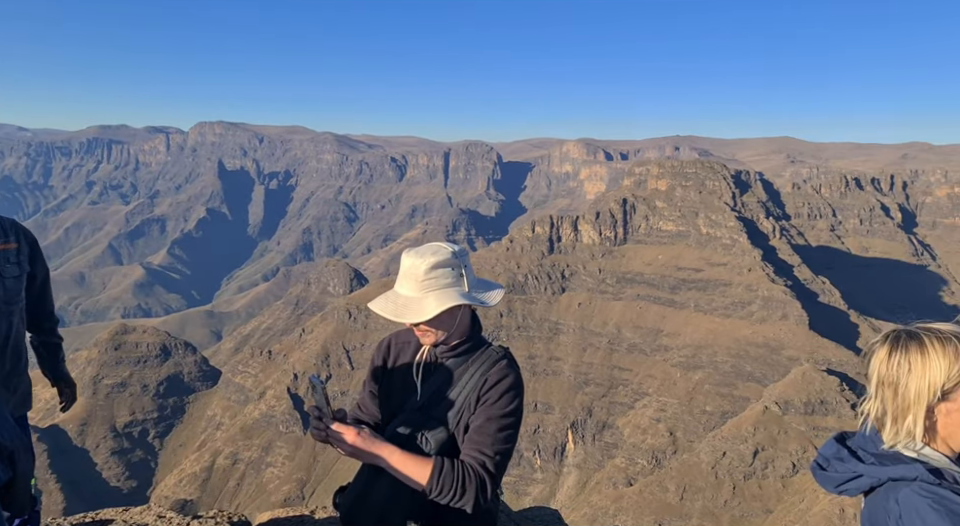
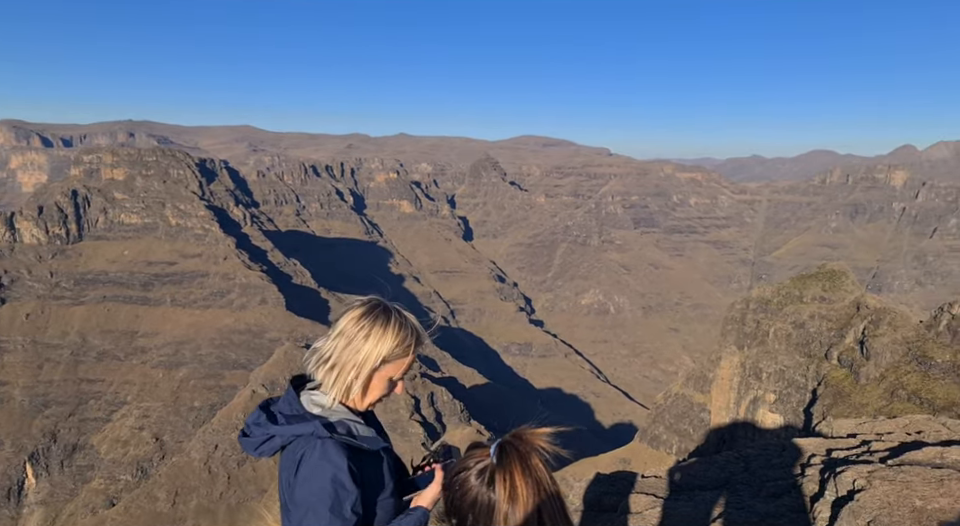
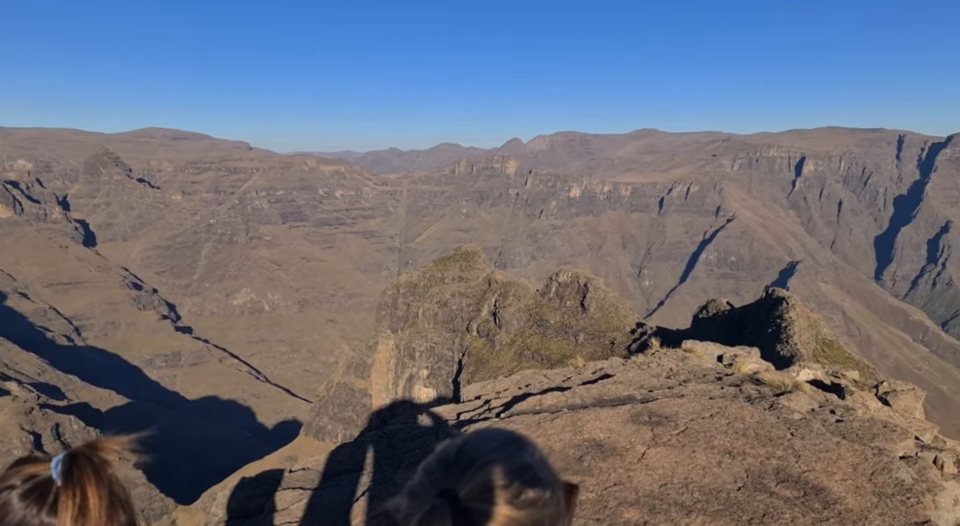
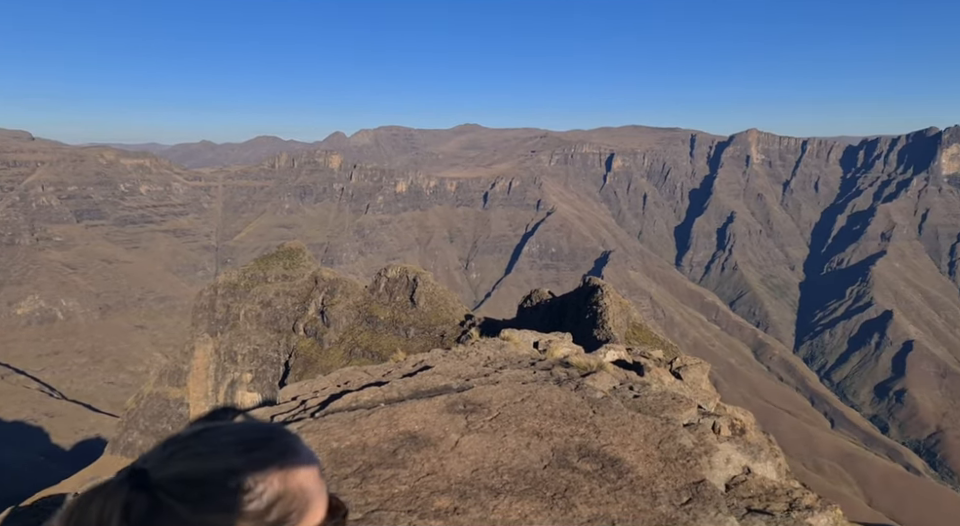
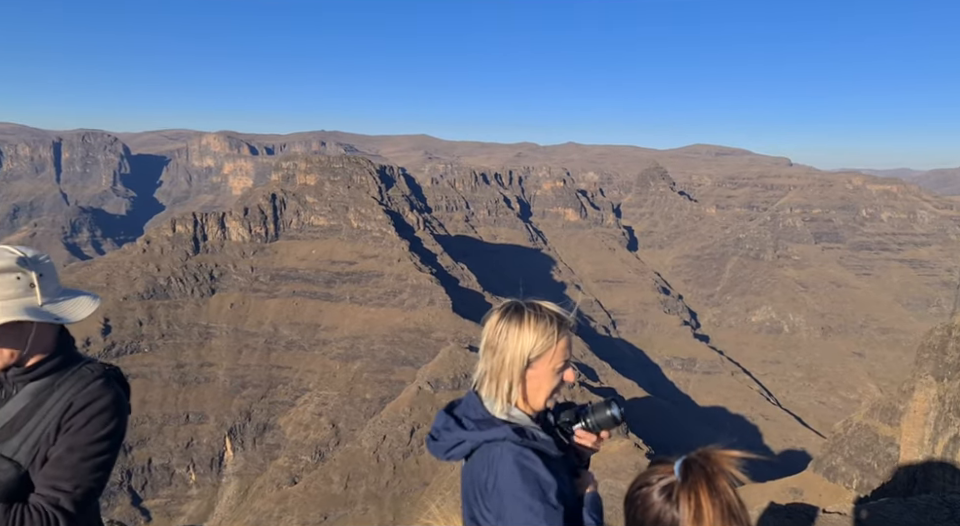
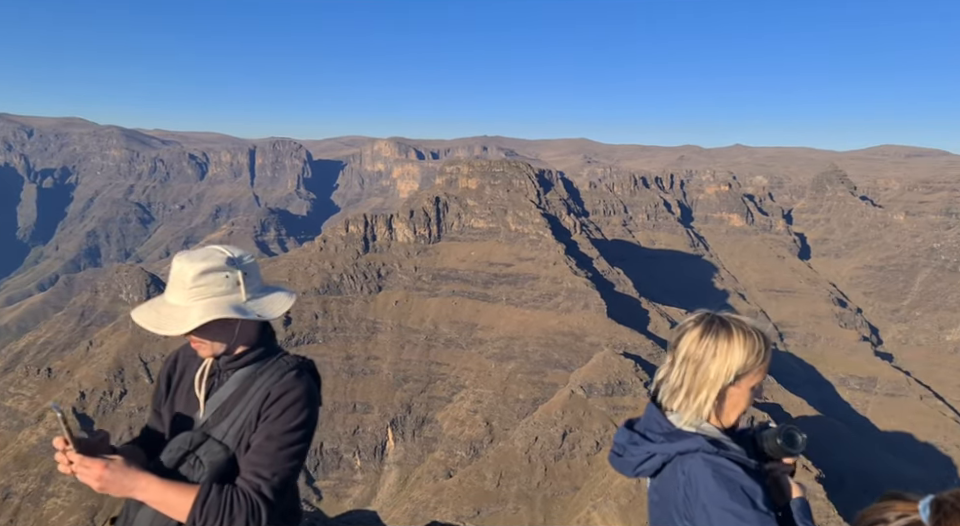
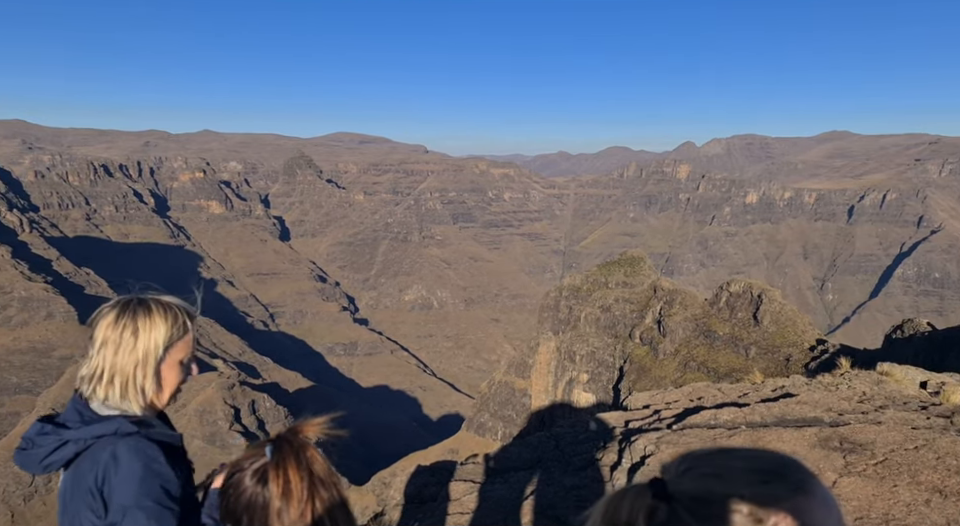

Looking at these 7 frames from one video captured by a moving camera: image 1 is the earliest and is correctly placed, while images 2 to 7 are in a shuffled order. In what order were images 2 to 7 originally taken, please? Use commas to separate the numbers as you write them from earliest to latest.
6, 5, 2, 7, 3, 4
